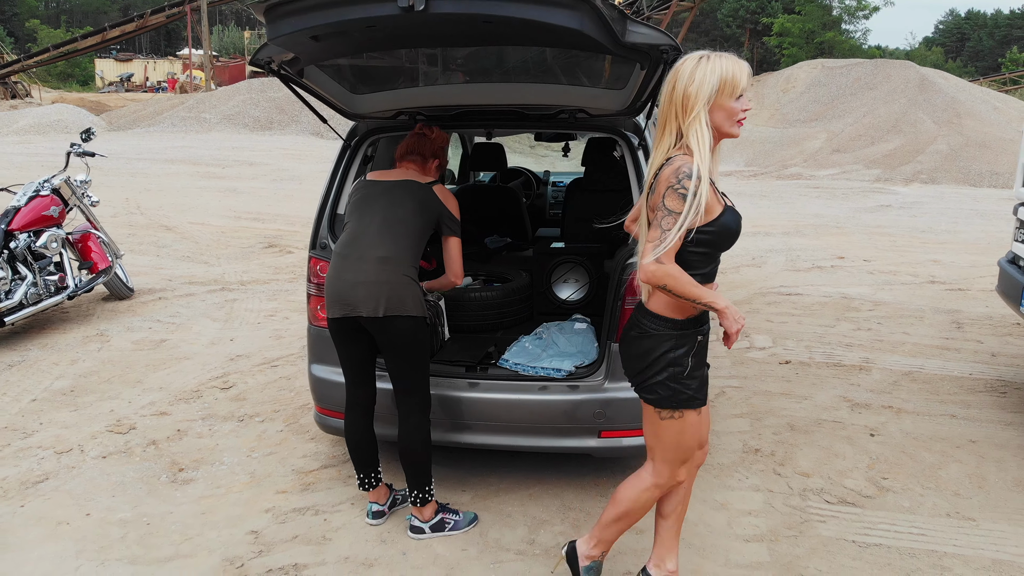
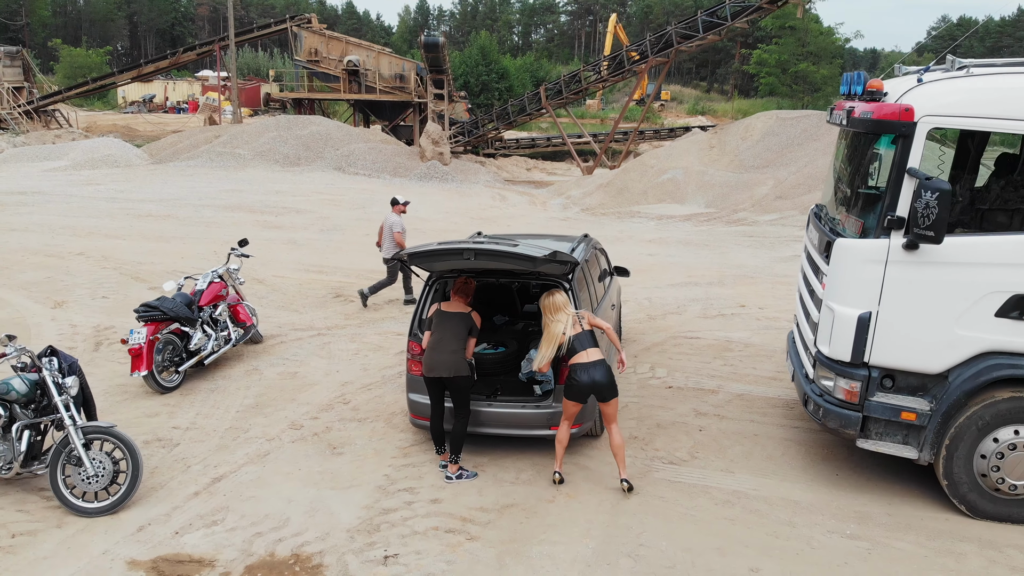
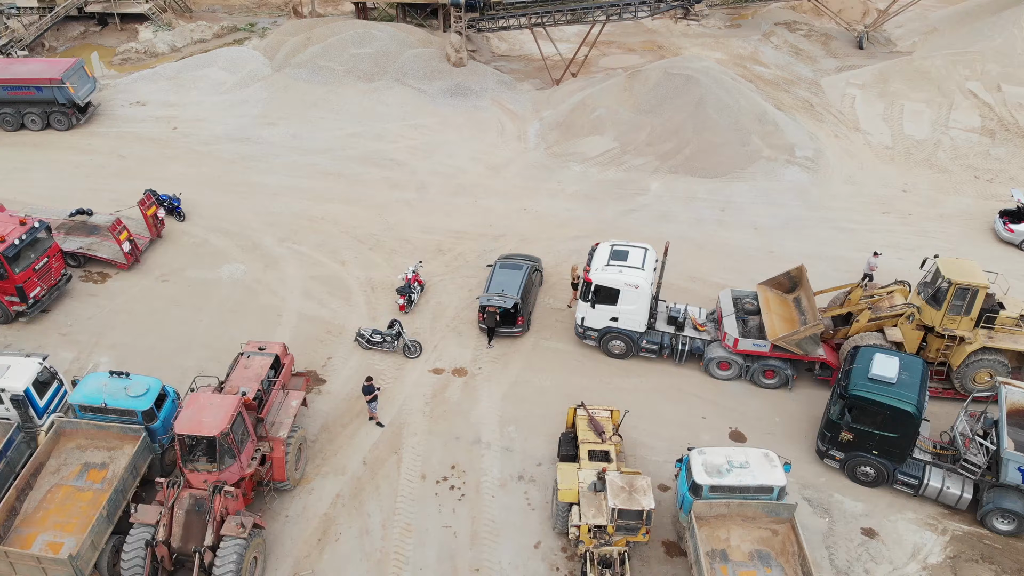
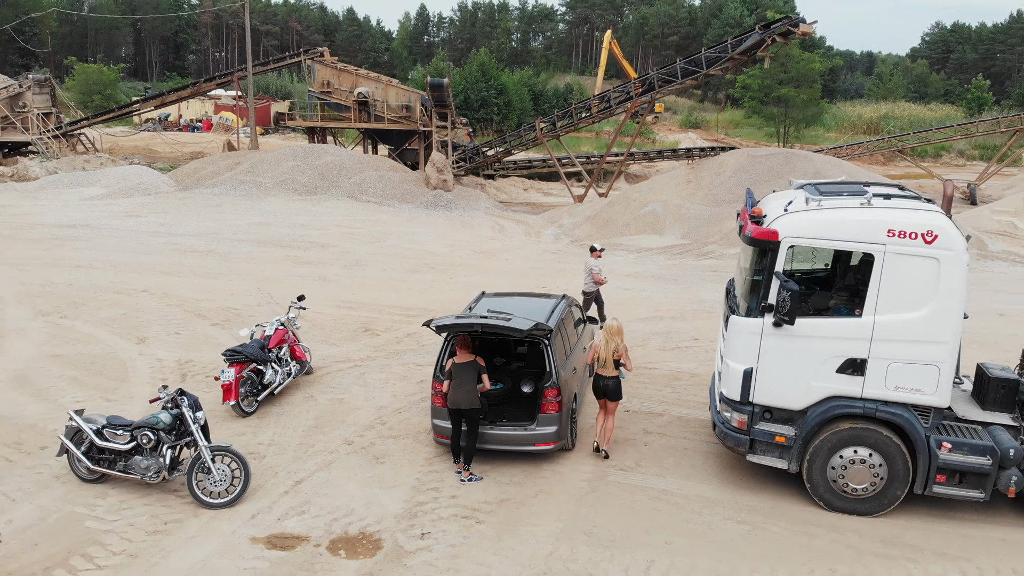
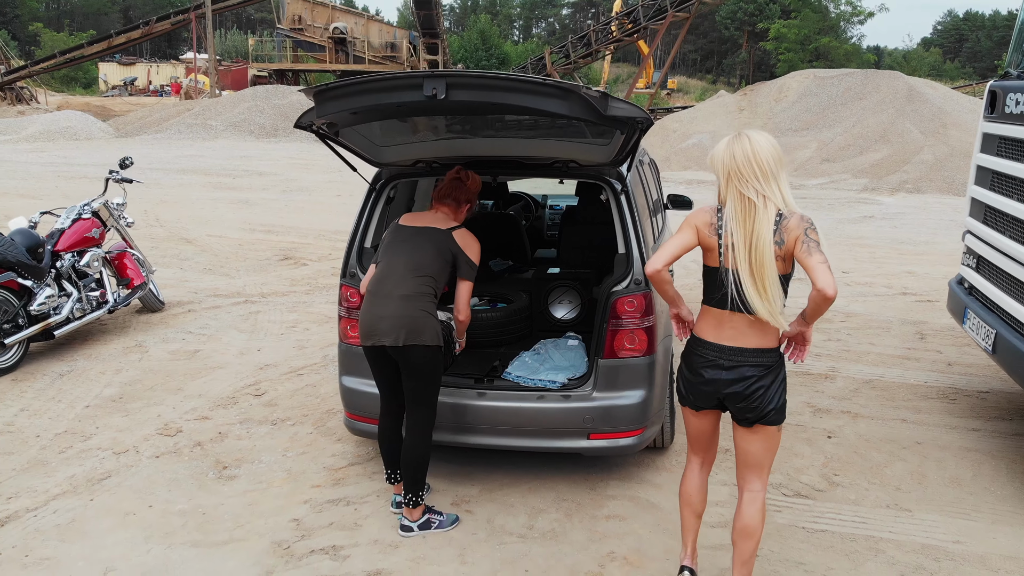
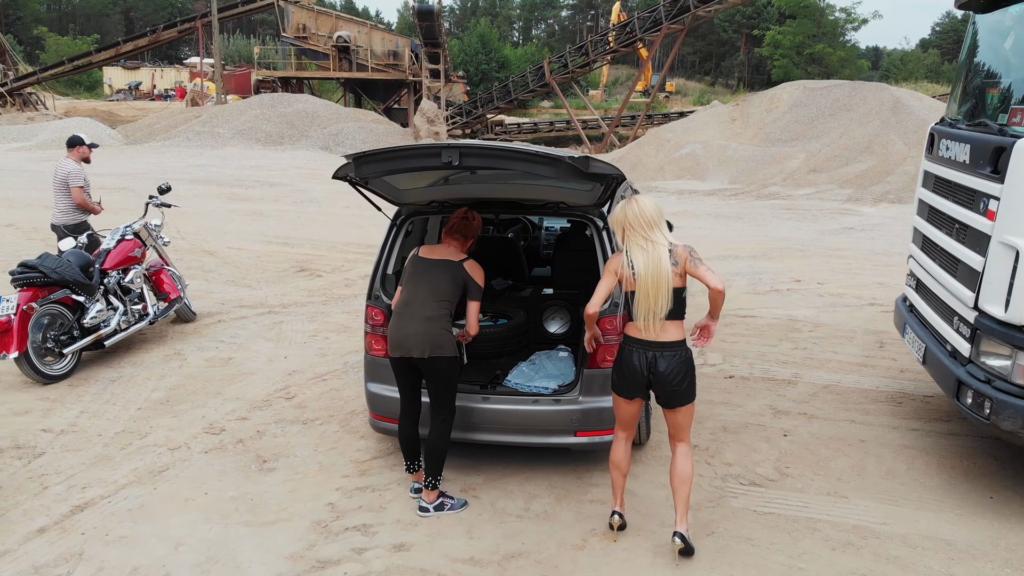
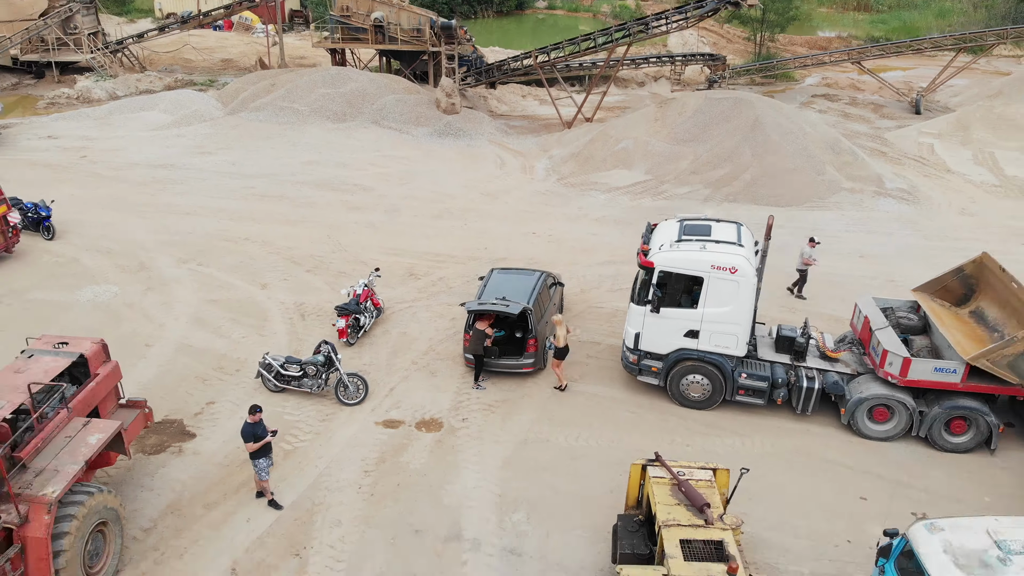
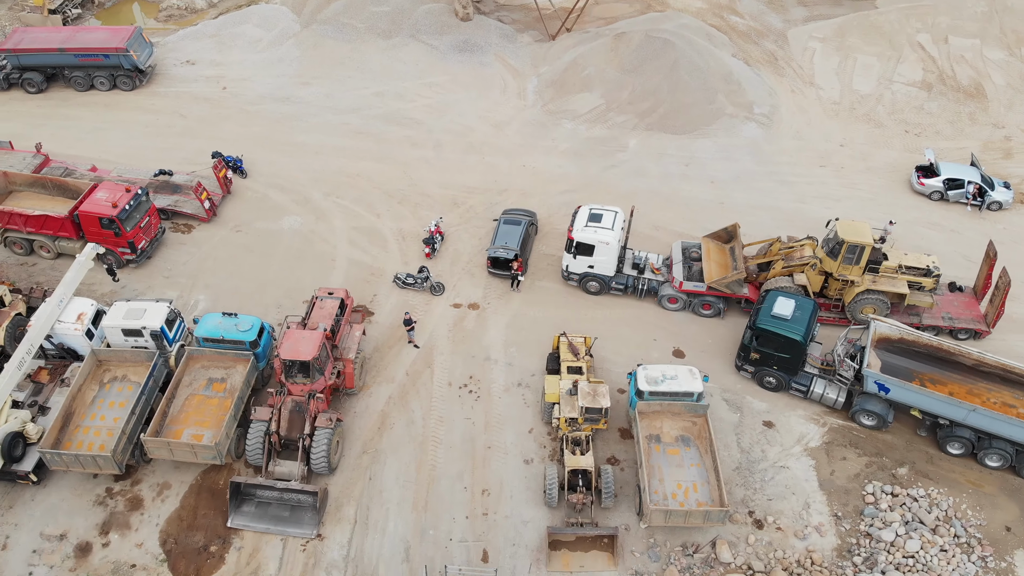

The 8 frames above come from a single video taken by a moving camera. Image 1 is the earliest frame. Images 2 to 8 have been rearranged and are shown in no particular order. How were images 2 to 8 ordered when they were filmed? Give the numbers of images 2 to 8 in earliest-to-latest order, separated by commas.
5, 6, 2, 4, 7, 3, 8
